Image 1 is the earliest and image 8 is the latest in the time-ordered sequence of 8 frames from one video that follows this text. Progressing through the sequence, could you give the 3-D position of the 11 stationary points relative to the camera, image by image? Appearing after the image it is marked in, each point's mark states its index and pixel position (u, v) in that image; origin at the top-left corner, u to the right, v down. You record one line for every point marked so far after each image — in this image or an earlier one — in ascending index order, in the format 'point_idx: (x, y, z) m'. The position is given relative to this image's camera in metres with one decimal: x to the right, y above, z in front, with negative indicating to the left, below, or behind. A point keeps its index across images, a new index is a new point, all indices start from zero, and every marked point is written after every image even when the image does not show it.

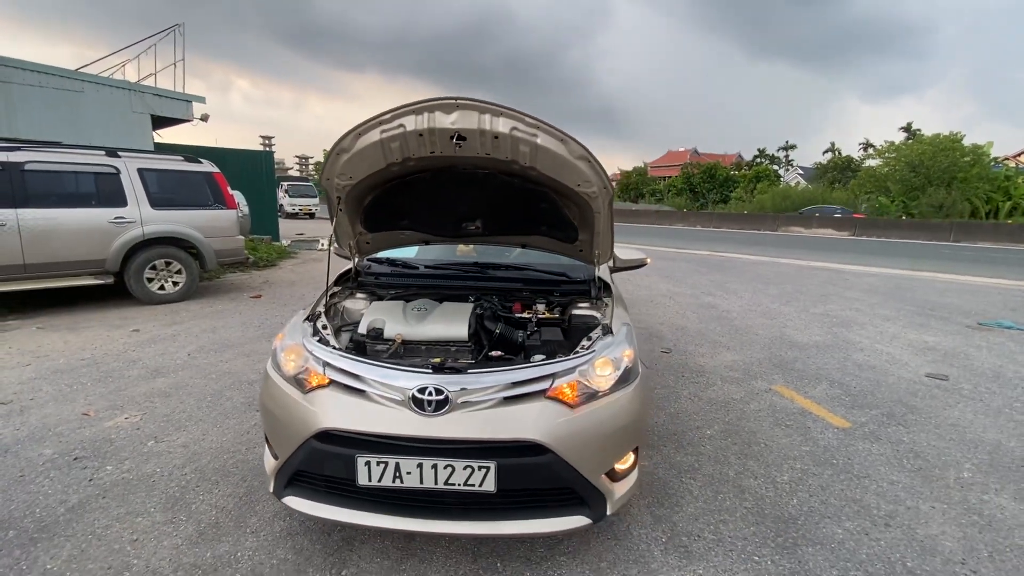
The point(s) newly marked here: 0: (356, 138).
0: (-0.7, +0.7, +2.3) m
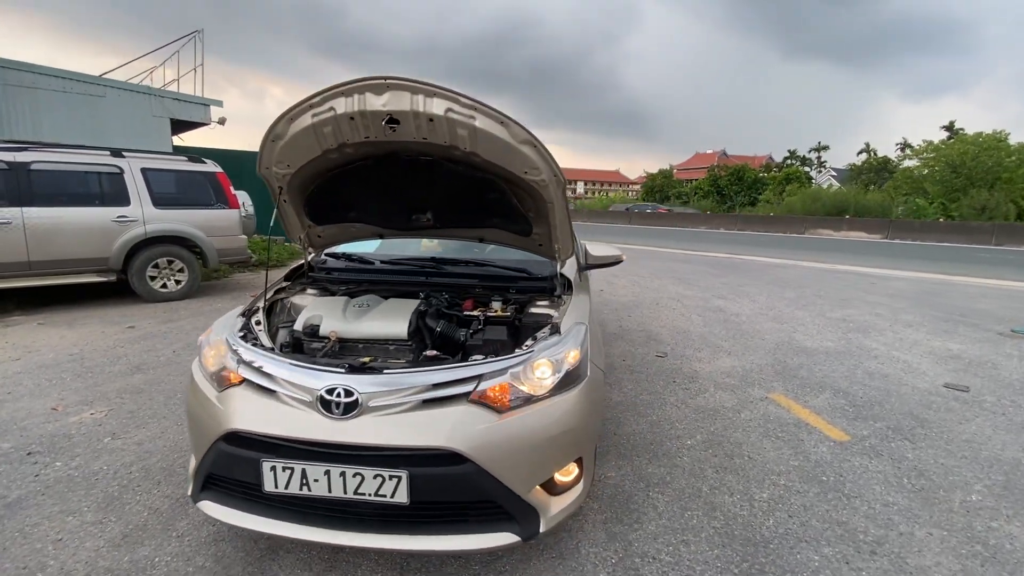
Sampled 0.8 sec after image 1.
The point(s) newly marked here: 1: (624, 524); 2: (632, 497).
0: (-1.0, +0.7, +2.2) m
1: (+0.6, -1.2, +2.3) m
2: (+0.6, -1.1, +2.6) m
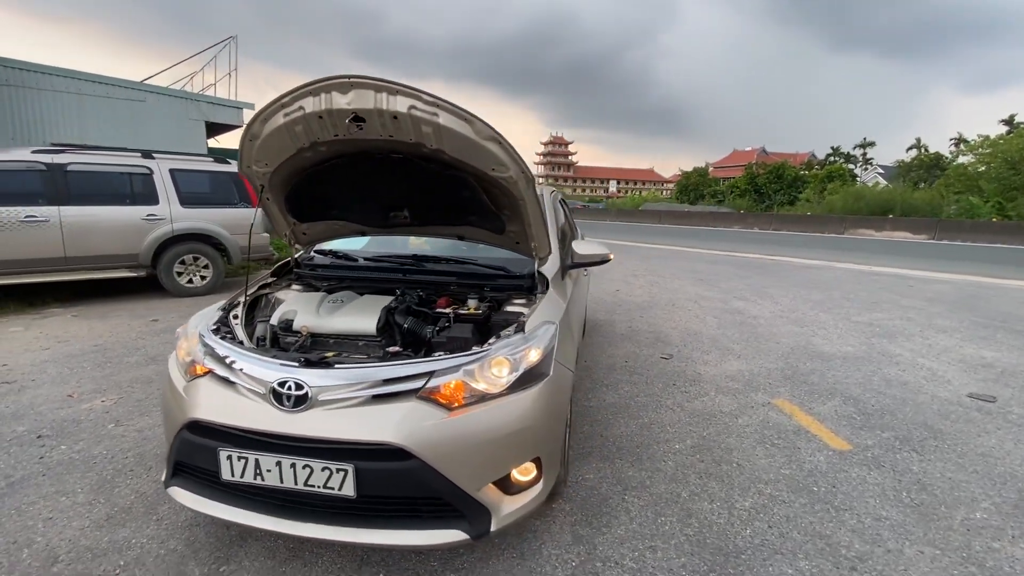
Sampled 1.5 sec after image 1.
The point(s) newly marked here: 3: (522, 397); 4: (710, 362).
0: (-1.2, +0.8, +2.2) m
1: (+0.4, -1.1, +2.3) m
2: (+0.5, -1.1, +2.5) m
3: (0.0, -0.4, +2.0) m
4: (+2.0, -0.7, +4.8) m
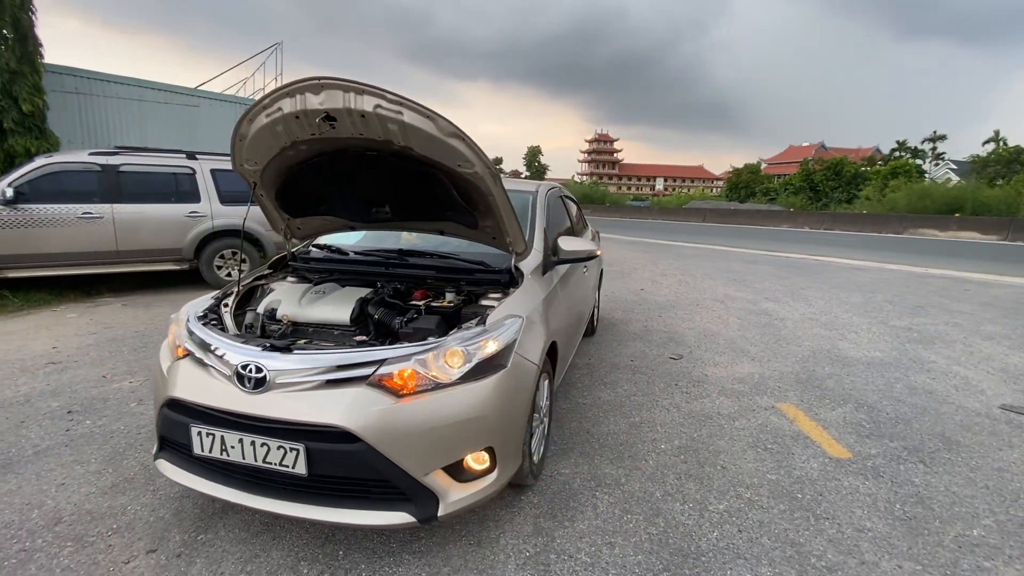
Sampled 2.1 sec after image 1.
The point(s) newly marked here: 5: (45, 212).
0: (-1.3, +0.8, +2.4) m
1: (+0.2, -1.1, +2.3) m
2: (+0.3, -1.1, +2.5) m
3: (-0.2, -0.4, +2.0) m
4: (+2.0, -0.7, +4.7) m
5: (-6.1, +1.0, +6.3) m
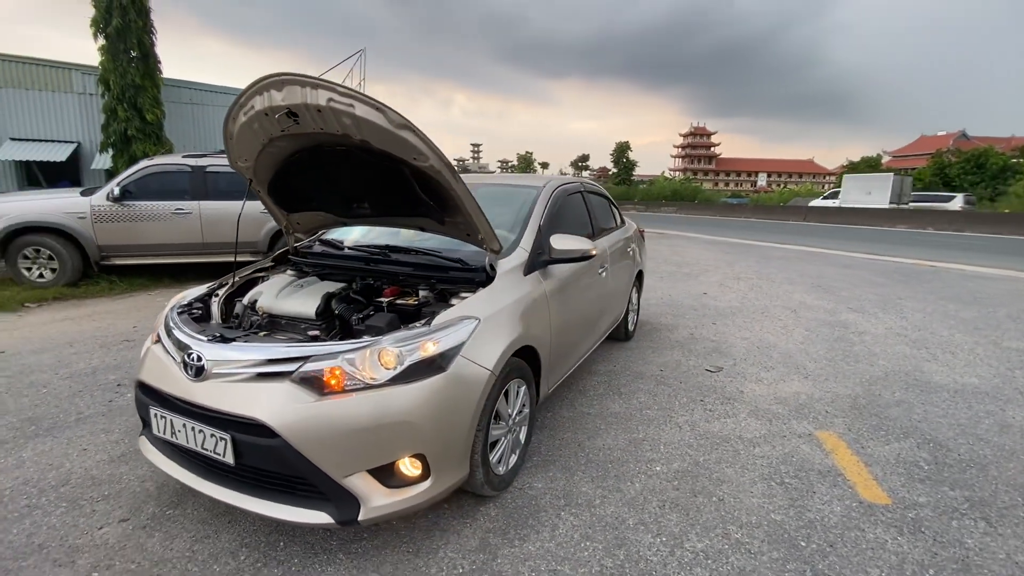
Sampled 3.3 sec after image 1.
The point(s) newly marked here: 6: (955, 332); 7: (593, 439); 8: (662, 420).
0: (-1.4, +0.9, +2.5) m
1: (0.0, -1.1, +2.2) m
2: (+0.1, -1.1, +2.3) m
3: (-0.4, -0.4, +1.9) m
4: (+2.2, -0.8, +4.2) m
5: (-5.5, +1.2, +7.1) m
6: (+5.3, -0.5, +5.7) m
7: (+0.5, -1.0, +3.1) m
8: (+1.1, -0.9, +3.3) m
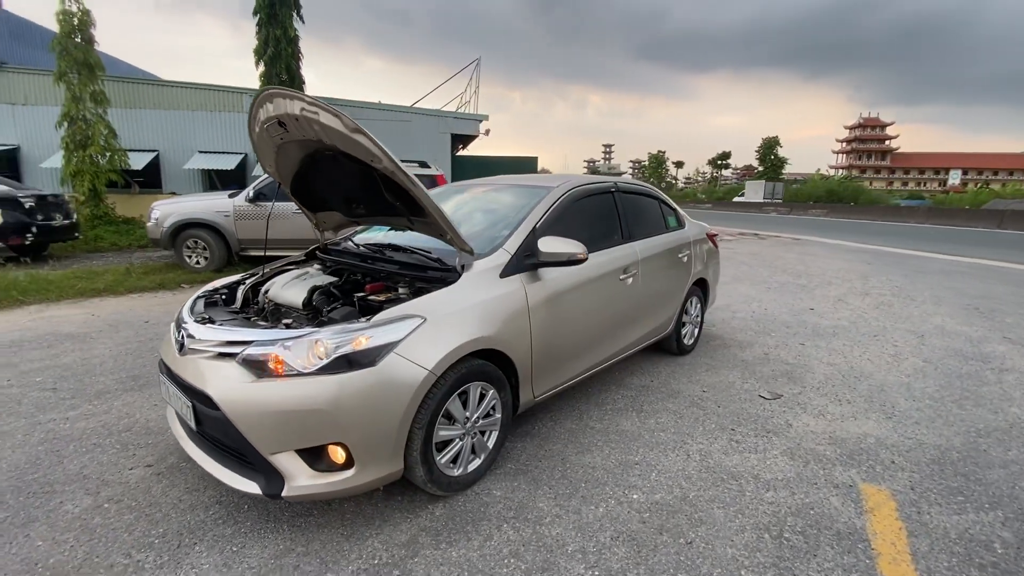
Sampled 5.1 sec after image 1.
0: (-1.5, +0.9, +2.8) m
1: (-0.3, -1.1, +2.2) m
2: (-0.1, -1.1, +2.3) m
3: (-0.8, -0.4, +2.0) m
4: (+2.4, -0.9, +3.5) m
5: (-4.2, +1.4, +8.4) m
6: (+5.7, -0.8, +4.2) m
7: (+0.4, -1.0, +2.9) m
8: (+1.0, -1.0, +3.0) m
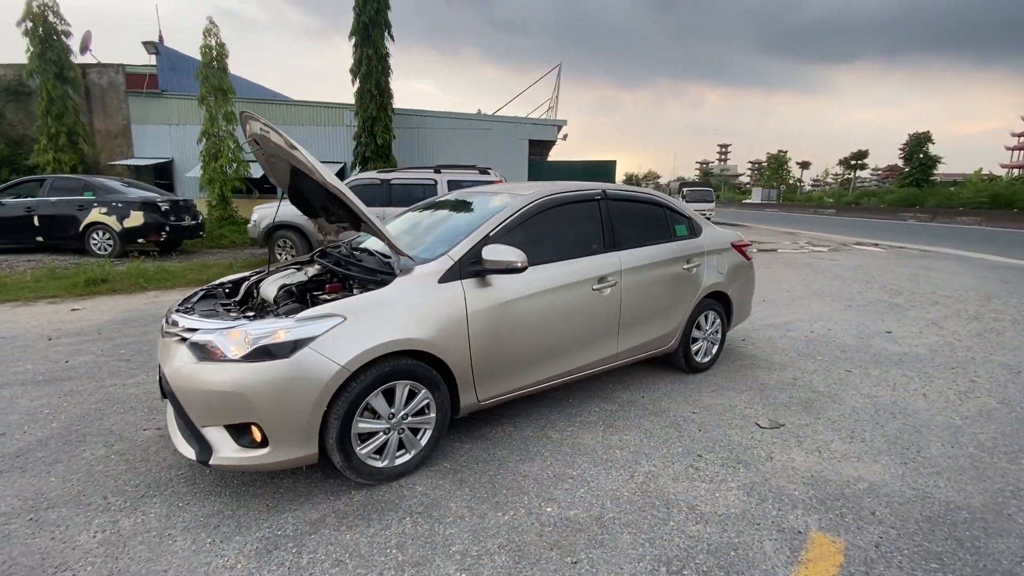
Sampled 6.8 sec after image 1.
0: (-1.8, +0.9, +3.3) m
1: (-0.8, -1.1, +2.3) m
2: (-0.6, -1.1, +2.4) m
3: (-1.2, -0.4, +2.3) m
4: (+2.1, -1.1, +3.1) m
5: (-3.2, +1.5, +9.2) m
6: (+5.5, -1.1, +3.1) m
7: (+0.1, -1.1, +2.9) m
8: (+0.7, -1.1, +2.9) m
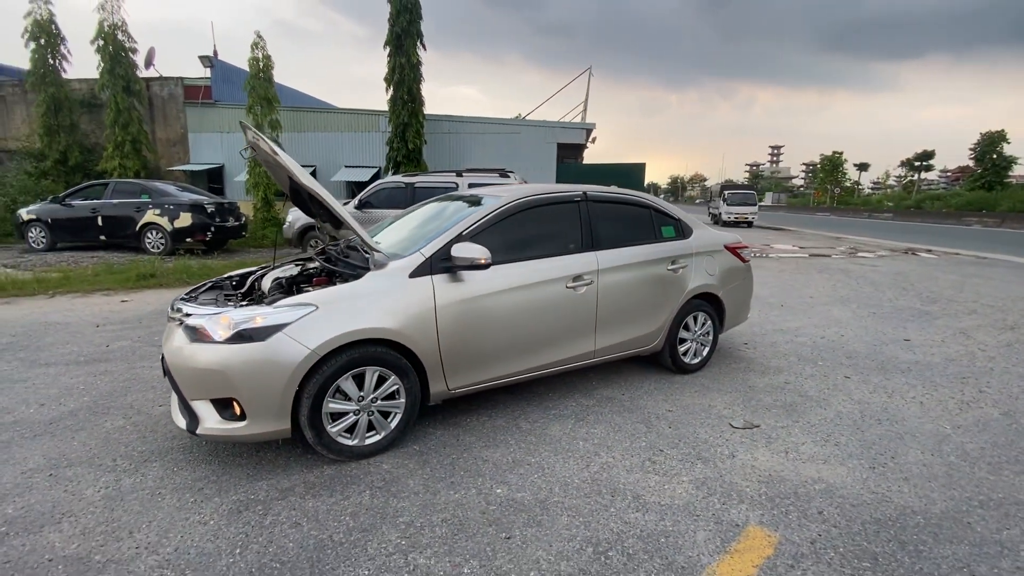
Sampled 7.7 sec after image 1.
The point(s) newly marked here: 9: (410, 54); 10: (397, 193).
0: (-1.9, +1.0, +3.6) m
1: (-1.1, -1.1, +2.6) m
2: (-0.9, -1.1, +2.7) m
3: (-1.5, -0.3, +2.6) m
4: (+1.9, -1.1, +3.1) m
5: (-2.8, +1.5, +9.7) m
6: (+5.3, -1.2, +2.8) m
7: (-0.2, -1.0, +3.1) m
8: (+0.4, -1.0, +3.0) m
9: (-2.8, +6.4, +13.0) m
10: (-2.2, +1.8, +9.2) m
